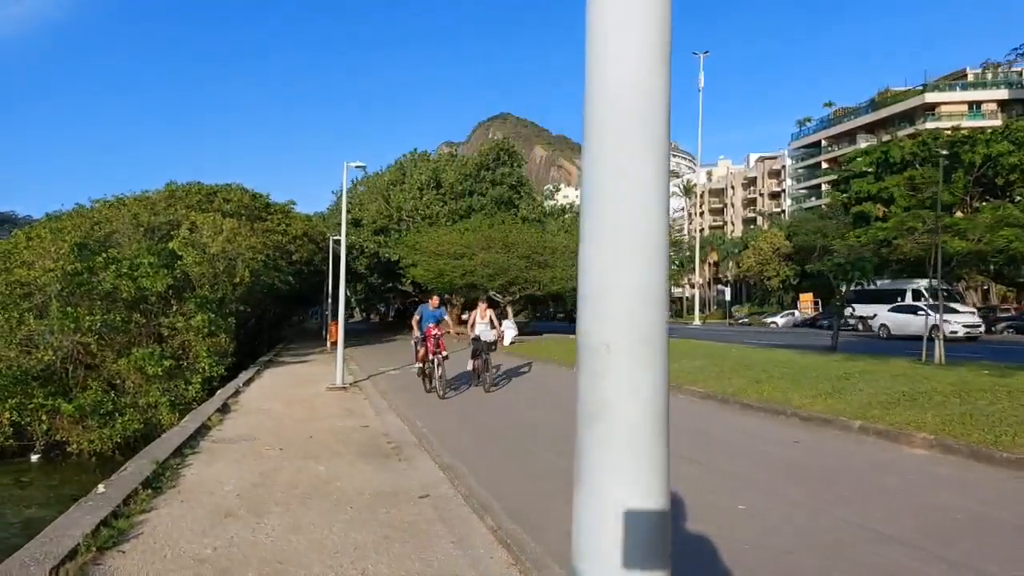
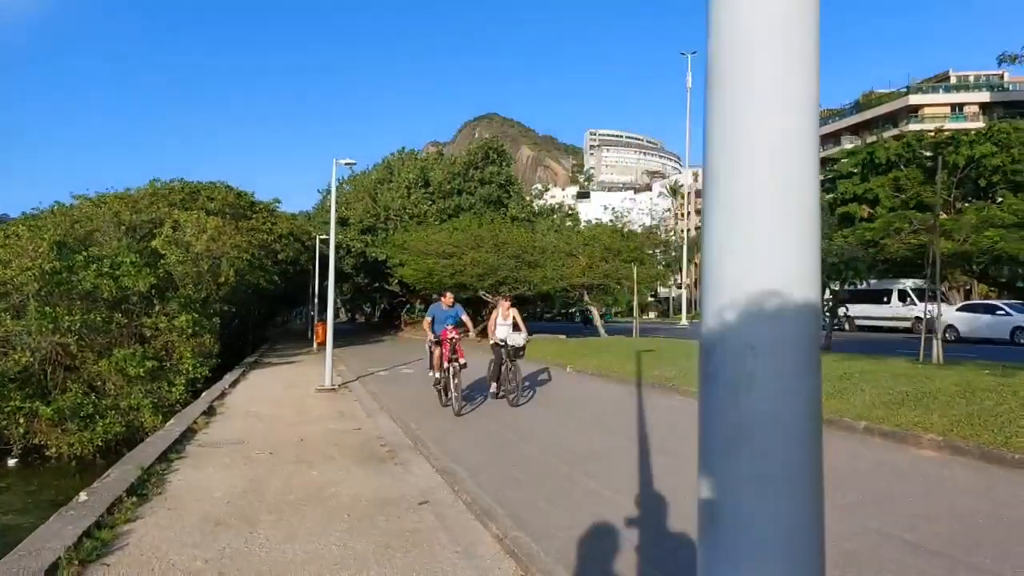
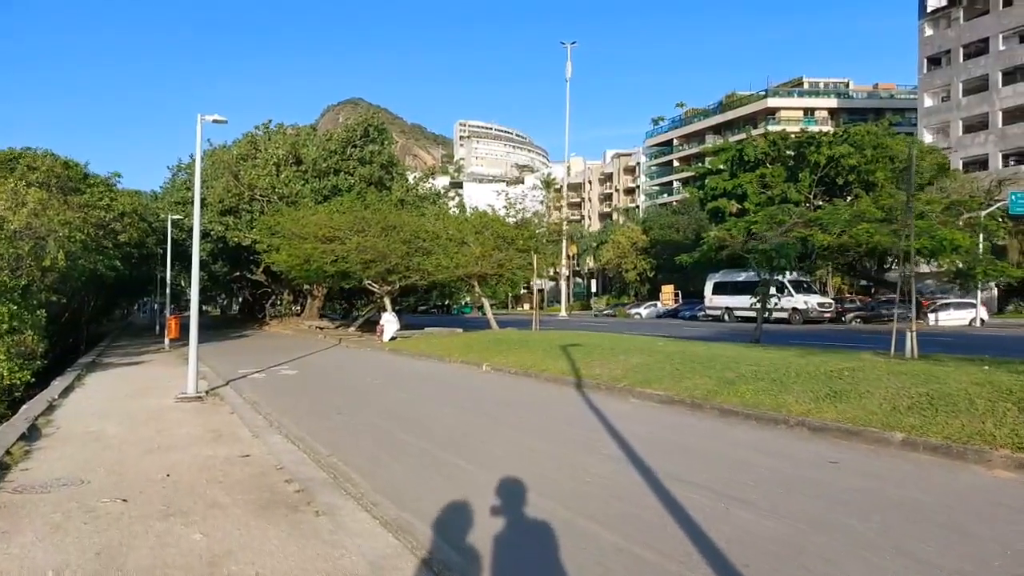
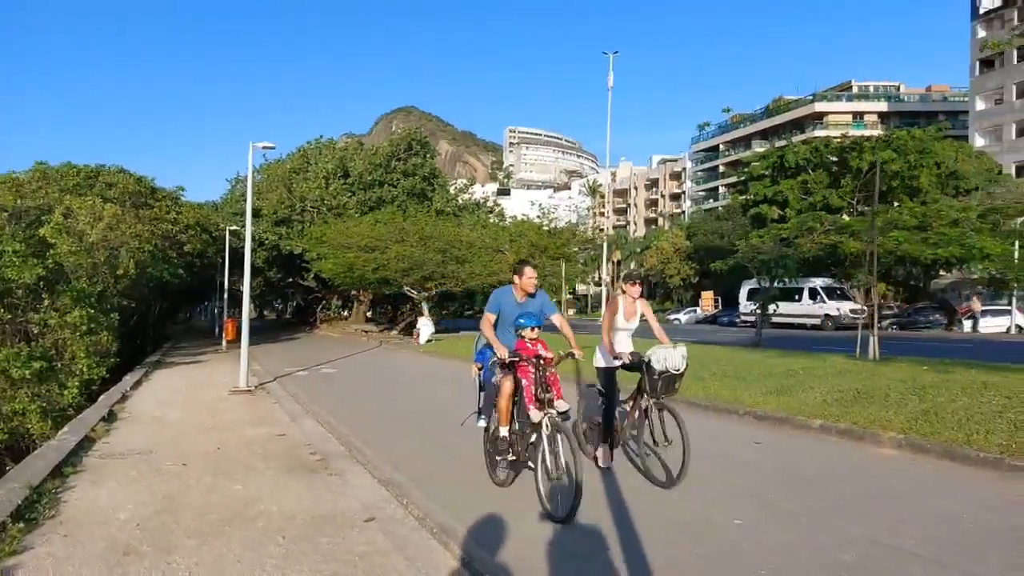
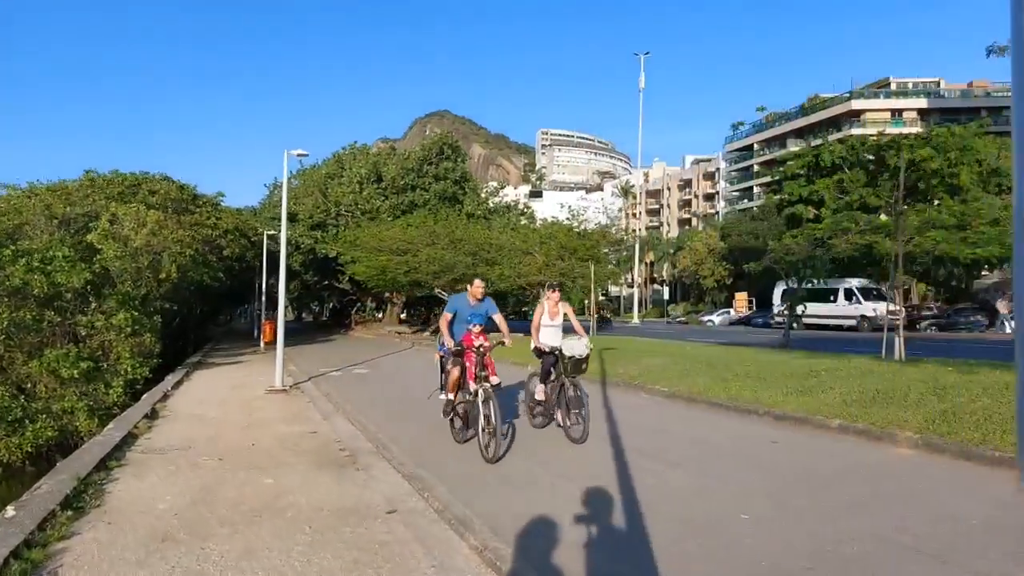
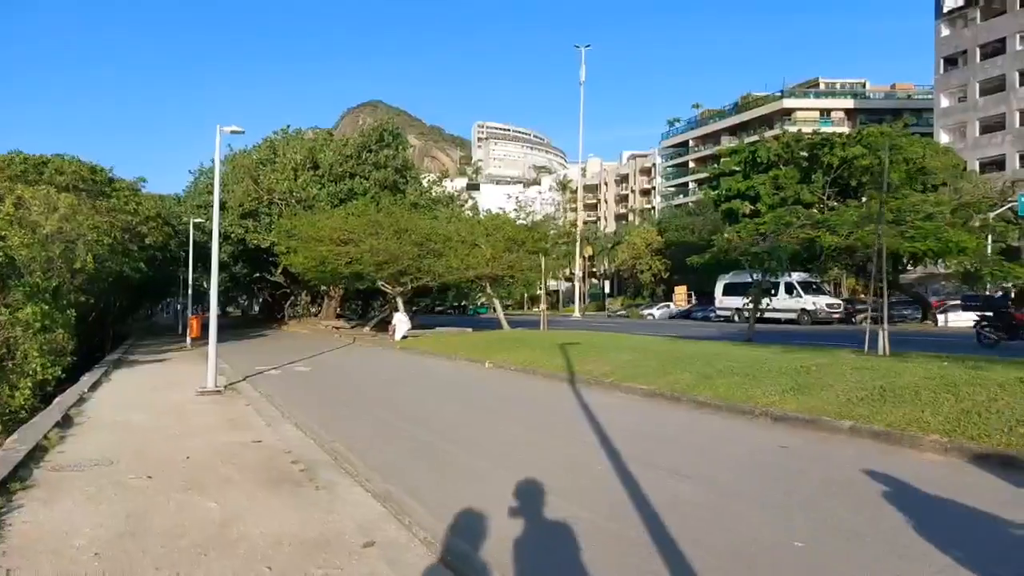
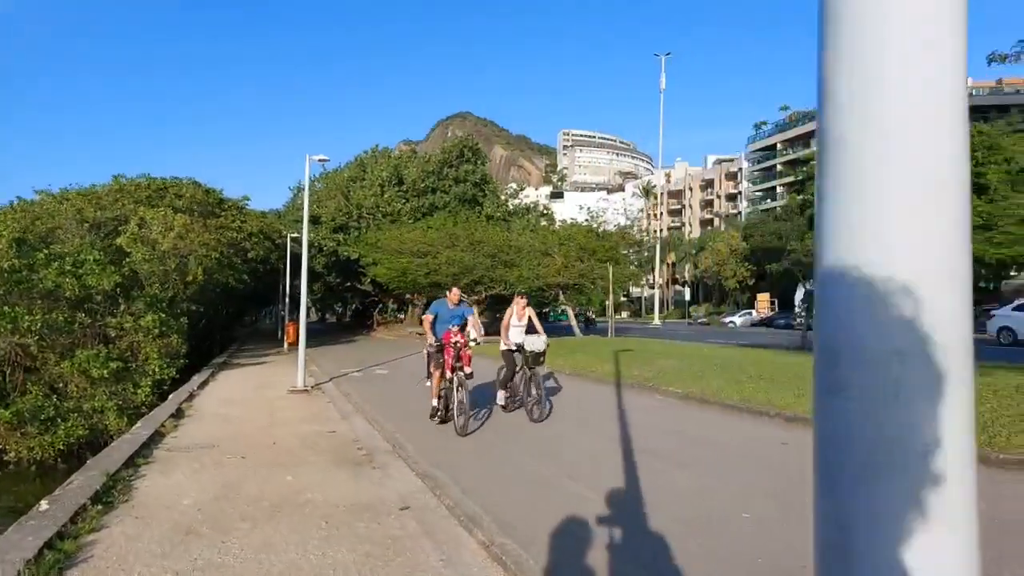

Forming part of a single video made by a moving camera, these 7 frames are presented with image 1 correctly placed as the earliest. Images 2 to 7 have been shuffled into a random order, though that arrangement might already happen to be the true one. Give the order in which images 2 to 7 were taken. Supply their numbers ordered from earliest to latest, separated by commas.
2, 7, 5, 4, 6, 3
